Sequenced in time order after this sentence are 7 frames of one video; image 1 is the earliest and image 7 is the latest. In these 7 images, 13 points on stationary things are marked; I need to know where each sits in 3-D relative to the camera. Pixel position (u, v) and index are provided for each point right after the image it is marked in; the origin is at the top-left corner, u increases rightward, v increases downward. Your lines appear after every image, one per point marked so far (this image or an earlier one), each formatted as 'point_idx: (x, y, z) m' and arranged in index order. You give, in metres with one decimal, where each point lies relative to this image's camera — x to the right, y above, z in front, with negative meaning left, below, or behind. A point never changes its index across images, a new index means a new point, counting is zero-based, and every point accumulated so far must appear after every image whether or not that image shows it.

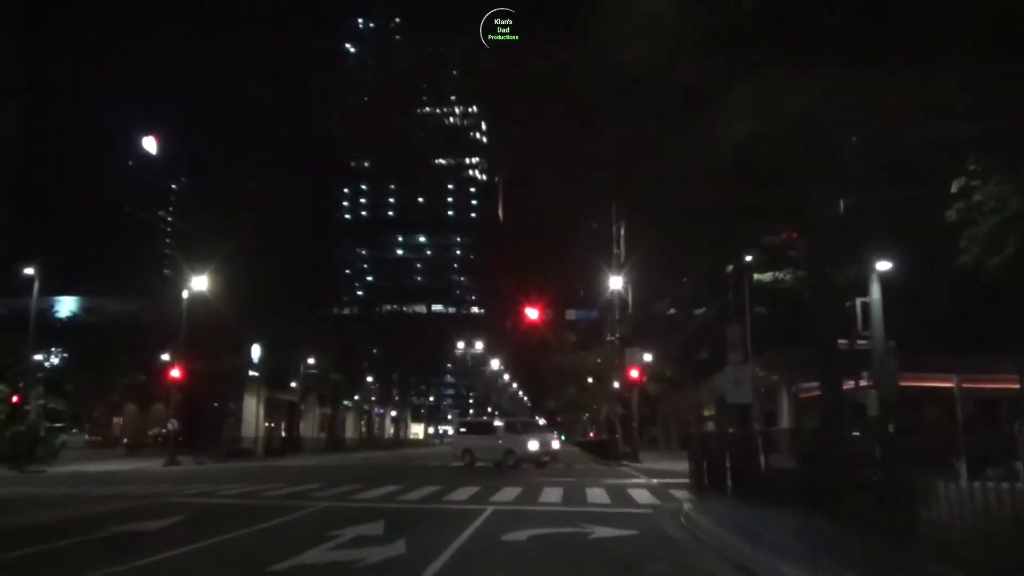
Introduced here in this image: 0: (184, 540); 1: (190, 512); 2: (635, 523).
0: (-5.5, -4.1, +15.8) m
1: (-6.6, -4.6, +19.5) m
2: (+2.1, -4.1, +16.4) m
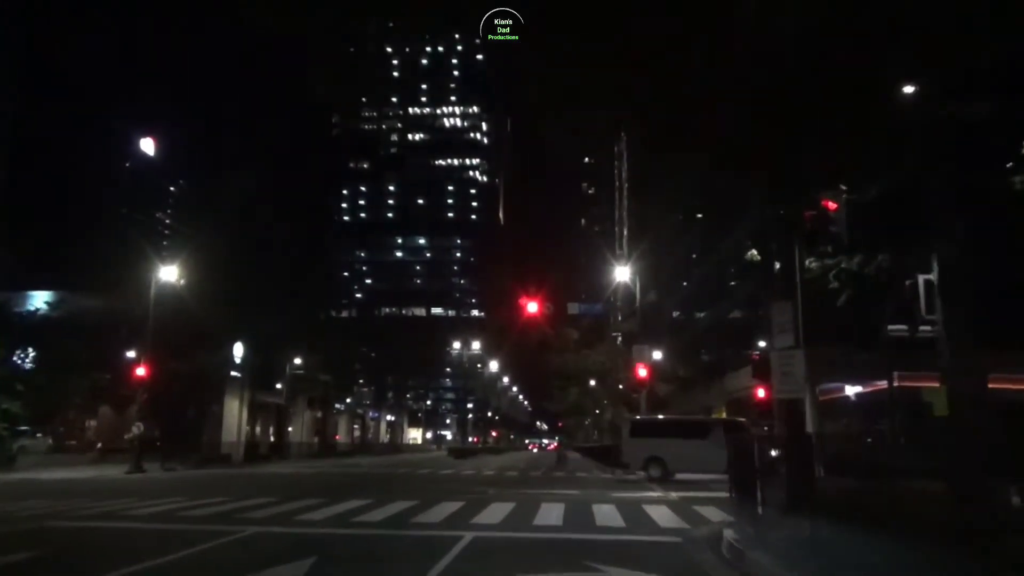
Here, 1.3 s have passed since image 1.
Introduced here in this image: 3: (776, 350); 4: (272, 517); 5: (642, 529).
0: (-5.7, -3.6, +11.9) m
1: (-6.8, -4.0, +15.6) m
2: (+1.9, -3.5, +12.5) m
3: (+4.1, -1.0, +14.9) m
4: (-4.3, -4.1, +17.0) m
5: (+2.1, -3.9, +15.6) m
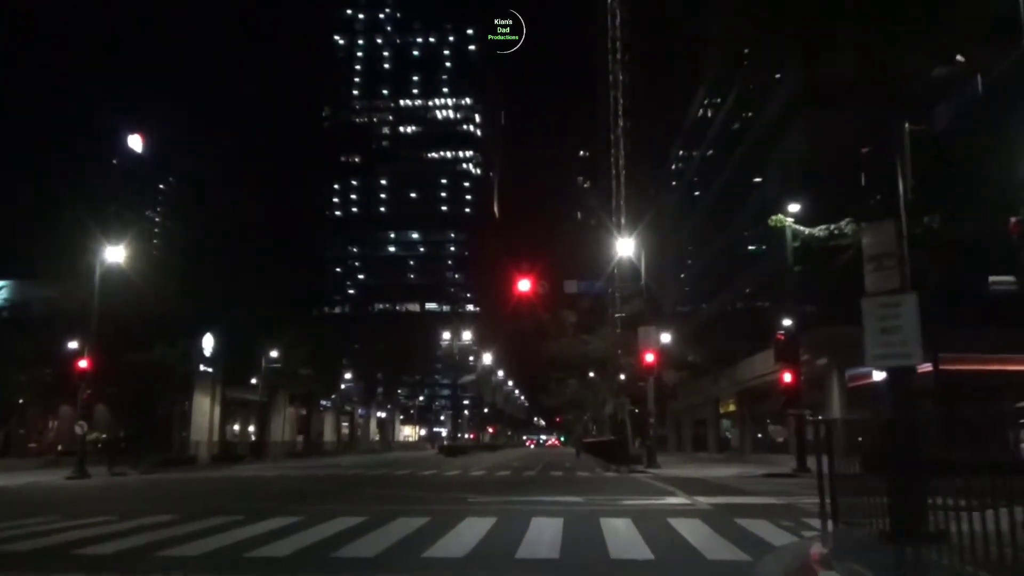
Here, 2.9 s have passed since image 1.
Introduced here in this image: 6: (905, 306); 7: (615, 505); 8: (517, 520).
0: (-5.9, -2.8, +7.1) m
1: (-7.1, -3.3, +10.8) m
2: (+1.6, -2.7, +7.8) m
3: (+3.8, -0.1, +10.2) m
4: (-4.6, -3.3, +12.3) m
5: (+1.8, -3.0, +10.9) m
6: (+4.1, -0.2, +9.9) m
7: (+1.8, -4.0, +17.8) m
8: (+0.1, -3.9, +16.0) m
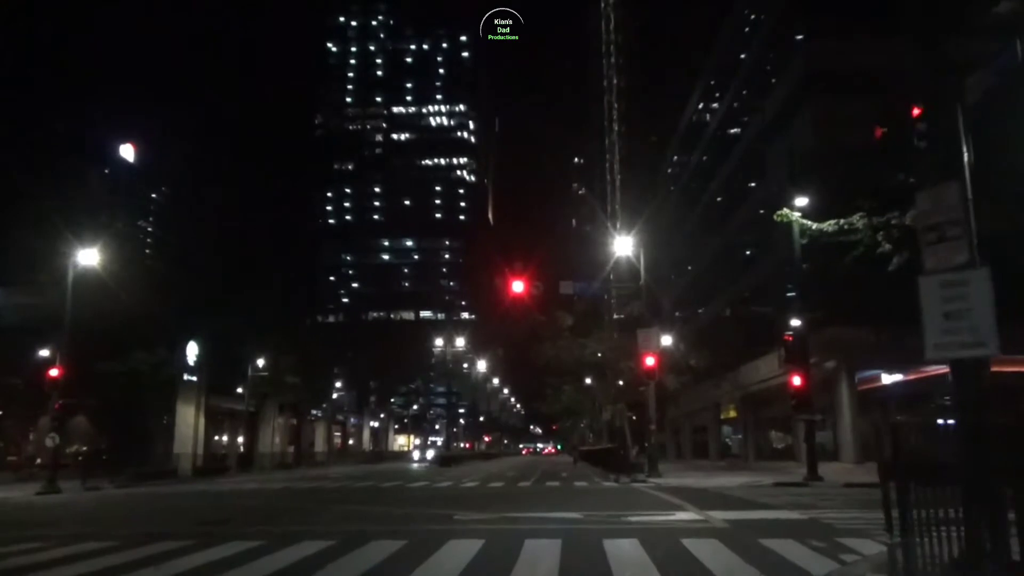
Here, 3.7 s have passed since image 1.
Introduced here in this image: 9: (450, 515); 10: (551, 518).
0: (-6.0, -2.6, +5.3) m
1: (-7.2, -3.1, +9.0) m
2: (+1.5, -2.5, +6.0) m
3: (+3.7, +0.1, +8.5) m
4: (-4.7, -3.2, +10.4) m
5: (+1.7, -2.8, +9.1) m
6: (+3.9, 0.0, +8.2) m
7: (+1.7, -3.9, +16.0) m
8: (0.0, -3.7, +14.2) m
9: (-1.2, -4.5, +19.3) m
10: (+0.7, -4.3, +17.9) m
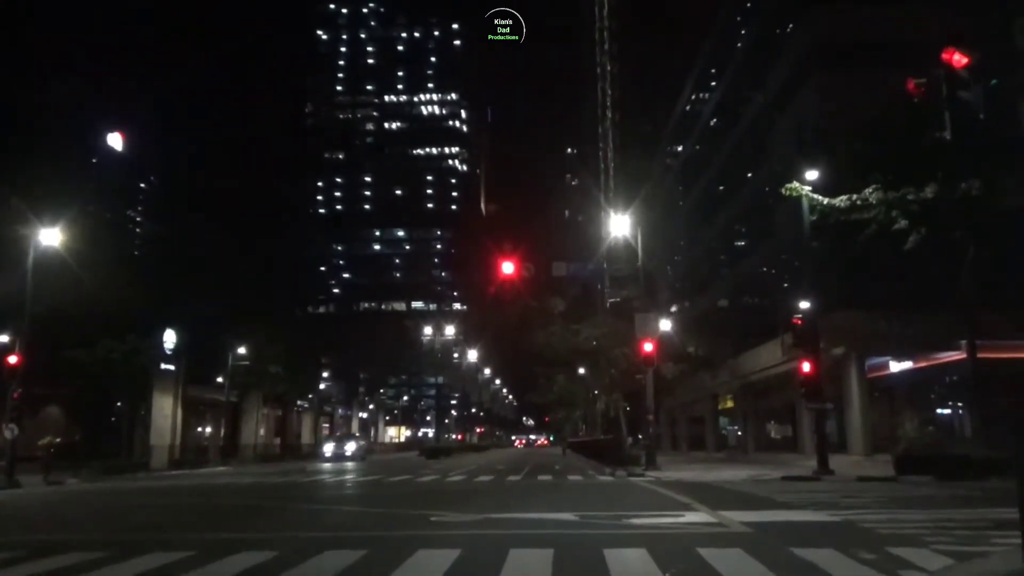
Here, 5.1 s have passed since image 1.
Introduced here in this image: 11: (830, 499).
0: (-6.2, -2.2, +3.2) m
1: (-7.4, -2.7, +6.8) m
2: (+1.4, -2.1, +3.9) m
3: (+3.5, +0.5, +6.4) m
4: (-4.9, -2.8, +8.3) m
5: (+1.5, -2.4, +7.0) m
6: (+3.8, +0.4, +6.1) m
7: (+1.5, -3.4, +13.9) m
8: (-0.2, -3.3, +12.1) m
9: (-1.5, -4.0, +17.2) m
10: (+0.5, -3.8, +15.8) m
11: (+5.7, -3.8, +17.3) m
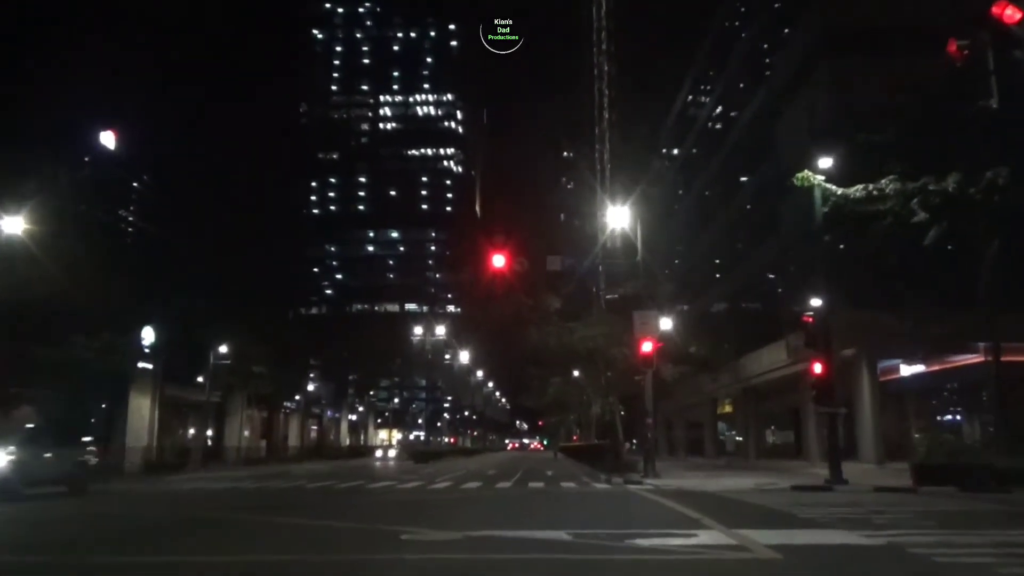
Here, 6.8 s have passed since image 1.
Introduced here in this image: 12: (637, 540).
0: (-6.3, -1.9, +1.1) m
1: (-7.5, -2.4, +4.8) m
2: (+1.2, -1.8, +1.9) m
3: (+3.4, +0.8, +4.4) m
4: (-5.1, -2.5, +6.3) m
5: (+1.4, -2.2, +5.0) m
6: (+3.6, +0.7, +4.1) m
7: (+1.3, -3.2, +11.9) m
8: (-0.4, -3.0, +10.1) m
9: (-1.7, -3.8, +15.2) m
10: (+0.2, -3.5, +13.8) m
11: (+5.5, -3.6, +15.3) m
12: (+1.6, -3.4, +12.9) m
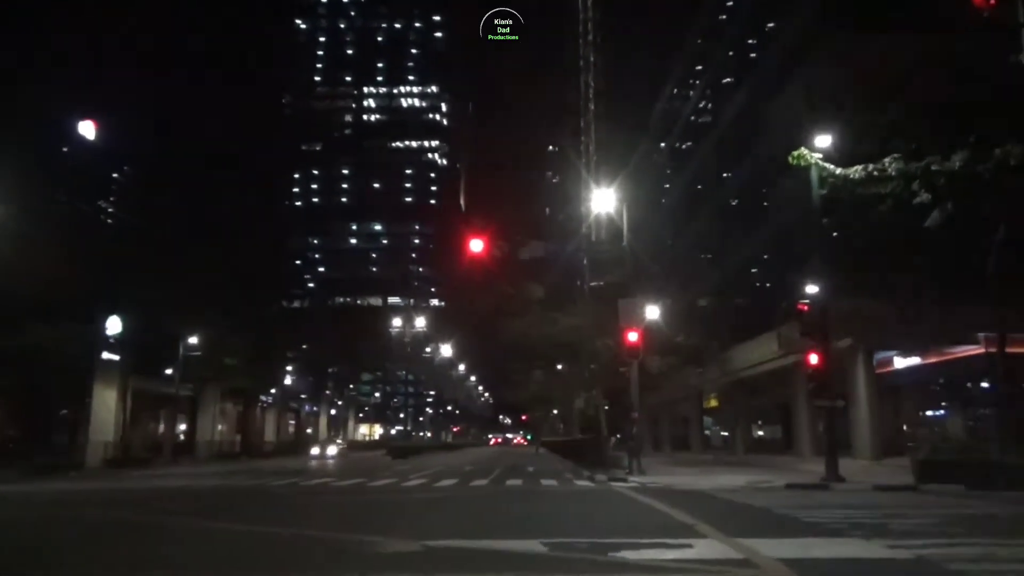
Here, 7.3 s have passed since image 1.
0: (-6.5, -1.6, -0.6) m
1: (-7.8, -2.1, +3.0) m
2: (+1.0, -1.5, +0.3) m
3: (+3.2, +1.0, +2.8) m
4: (-5.3, -2.2, +4.5) m
5: (+1.1, -1.9, +3.4) m
6: (+3.4, +0.9, +2.5) m
7: (+0.9, -2.9, +10.2) m
8: (-0.8, -2.7, +8.4) m
9: (-2.1, -3.5, +13.5) m
10: (-0.2, -3.2, +12.1) m
11: (+5.1, -3.3, +13.7) m
12: (+1.2, -3.1, +11.2) m
